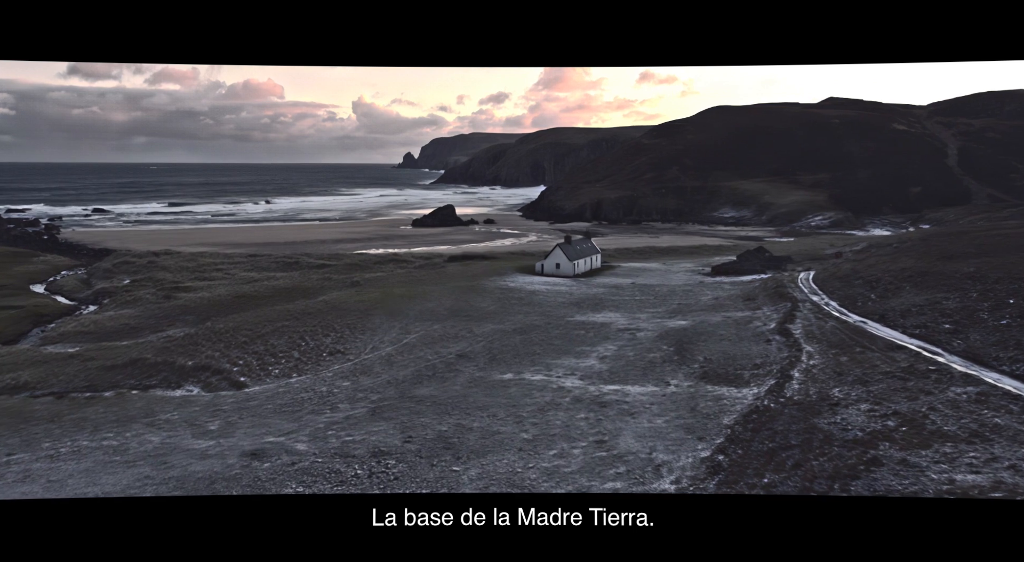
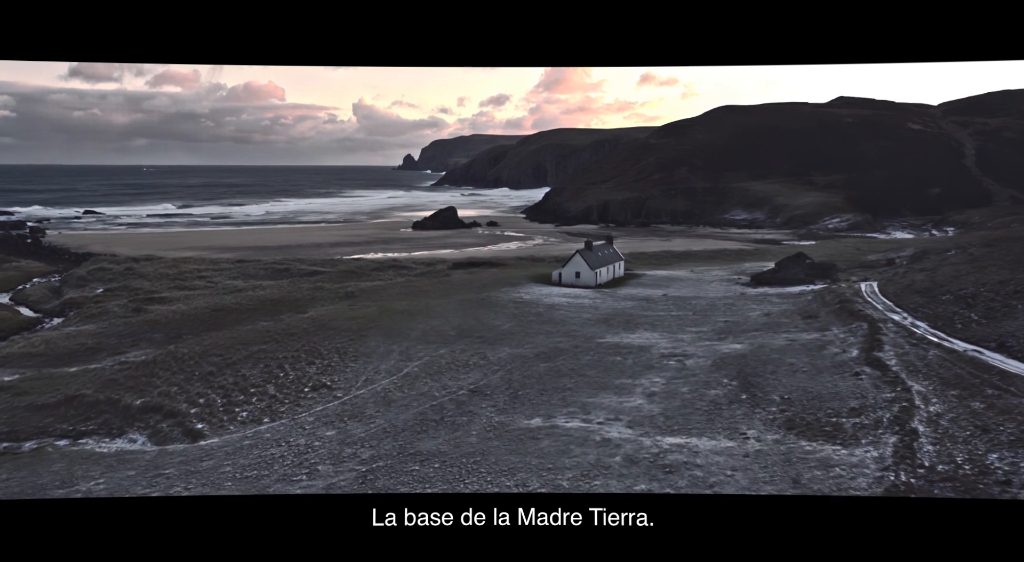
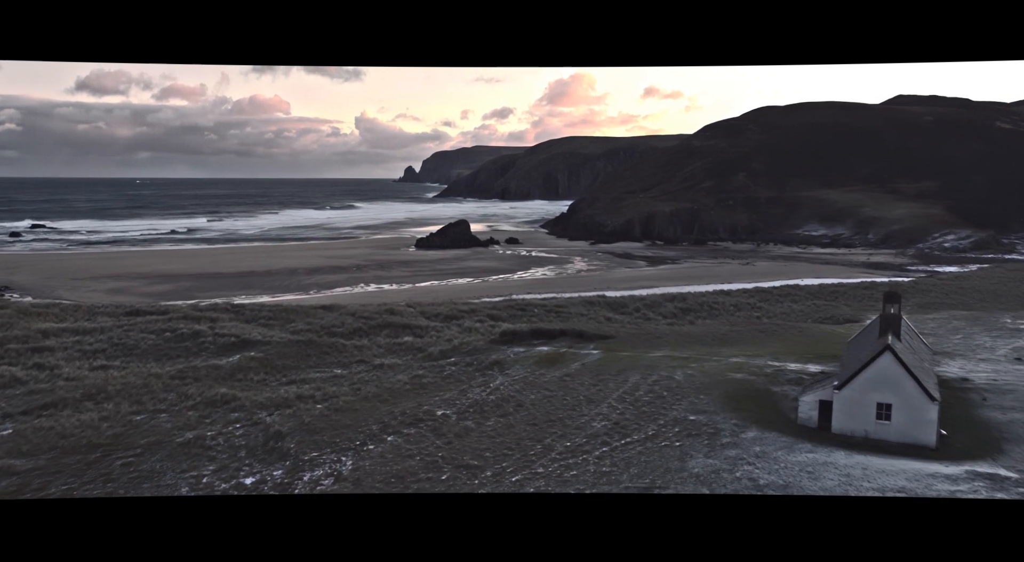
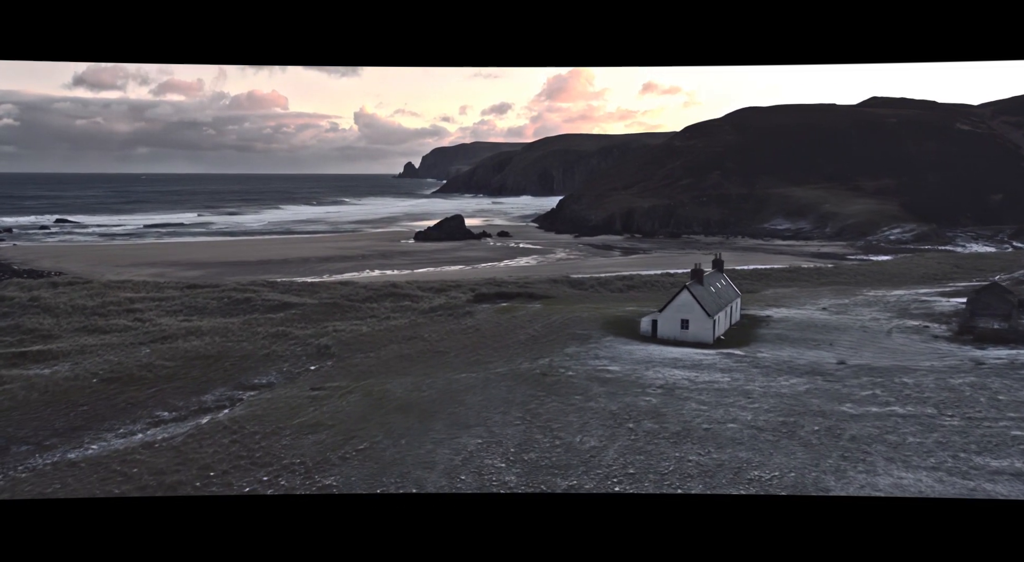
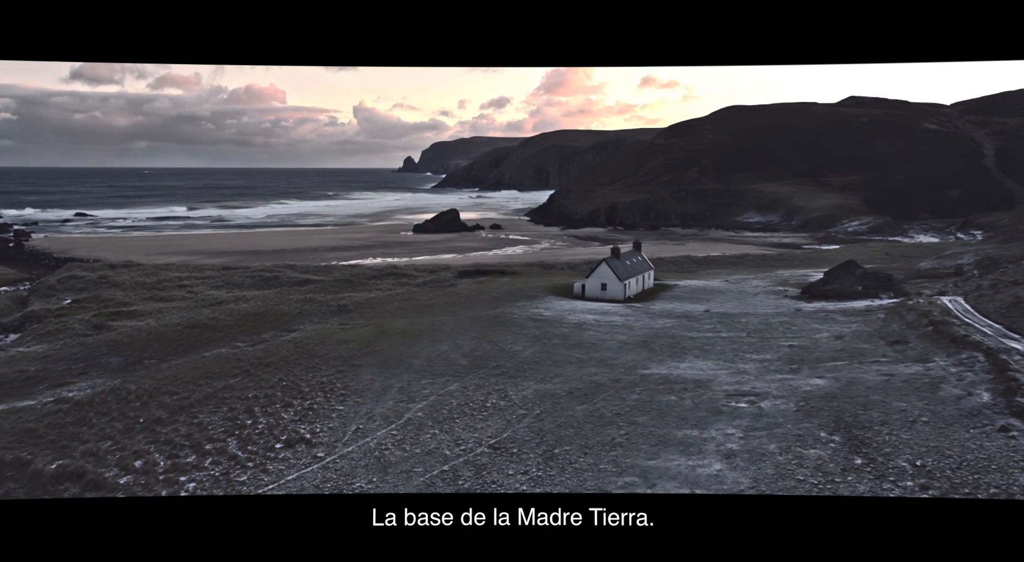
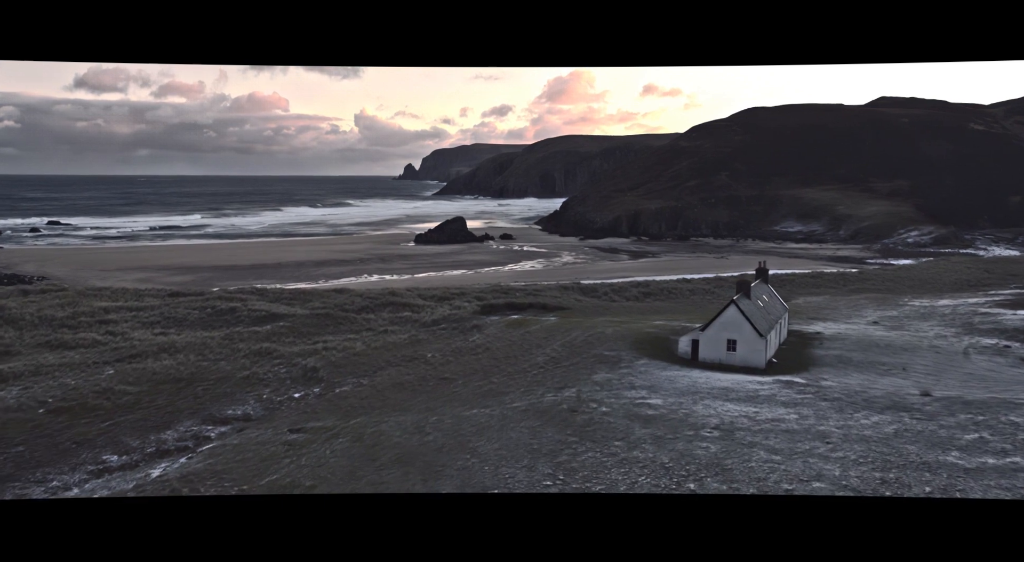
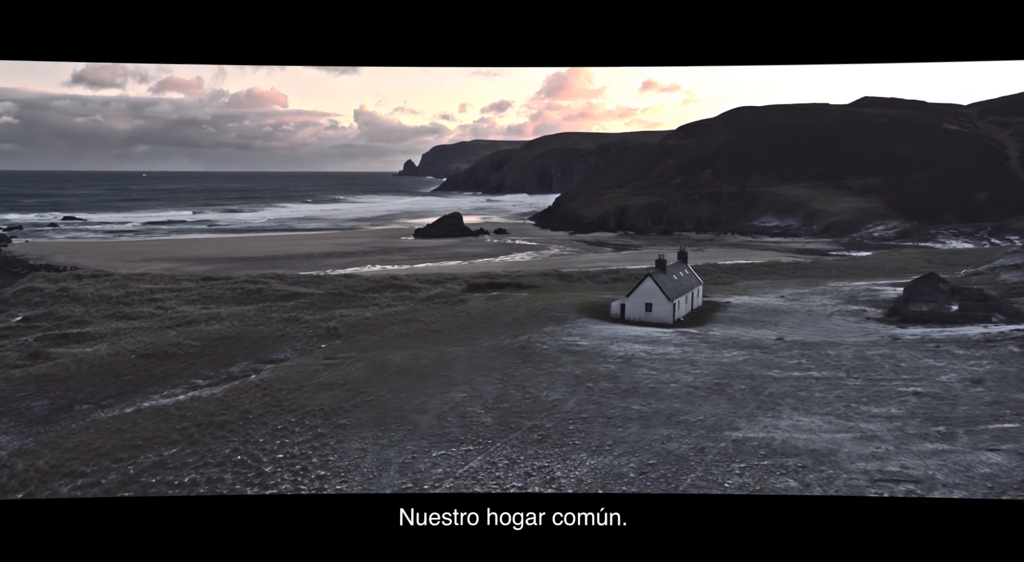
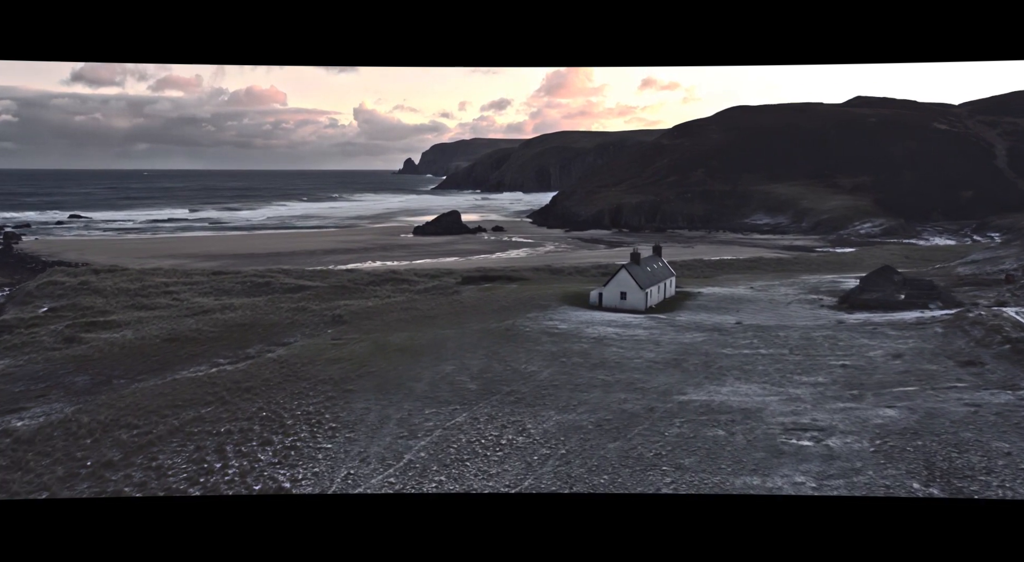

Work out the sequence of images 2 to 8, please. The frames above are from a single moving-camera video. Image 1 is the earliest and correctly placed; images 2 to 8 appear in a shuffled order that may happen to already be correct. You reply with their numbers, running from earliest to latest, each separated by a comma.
2, 5, 8, 7, 4, 6, 3
